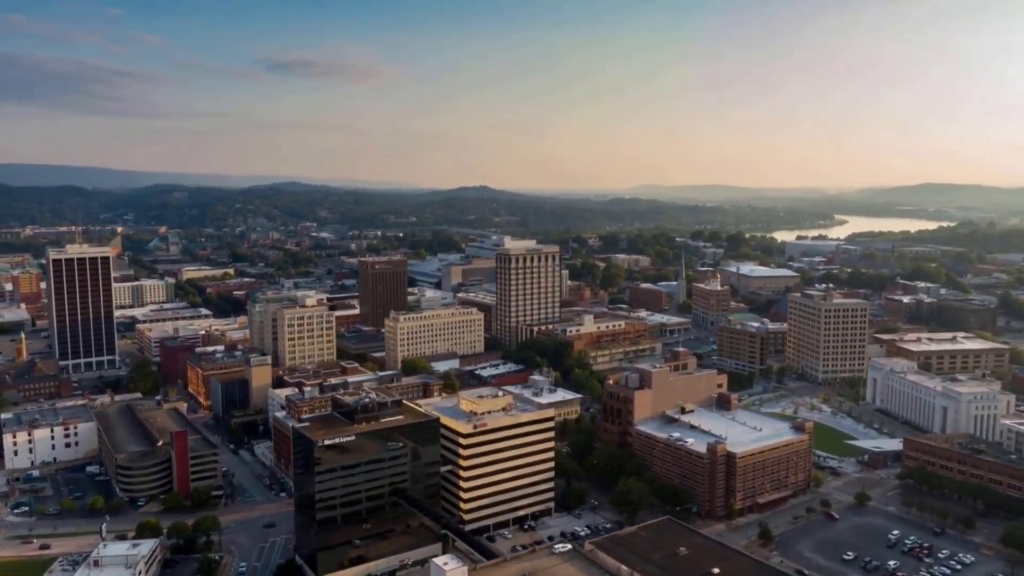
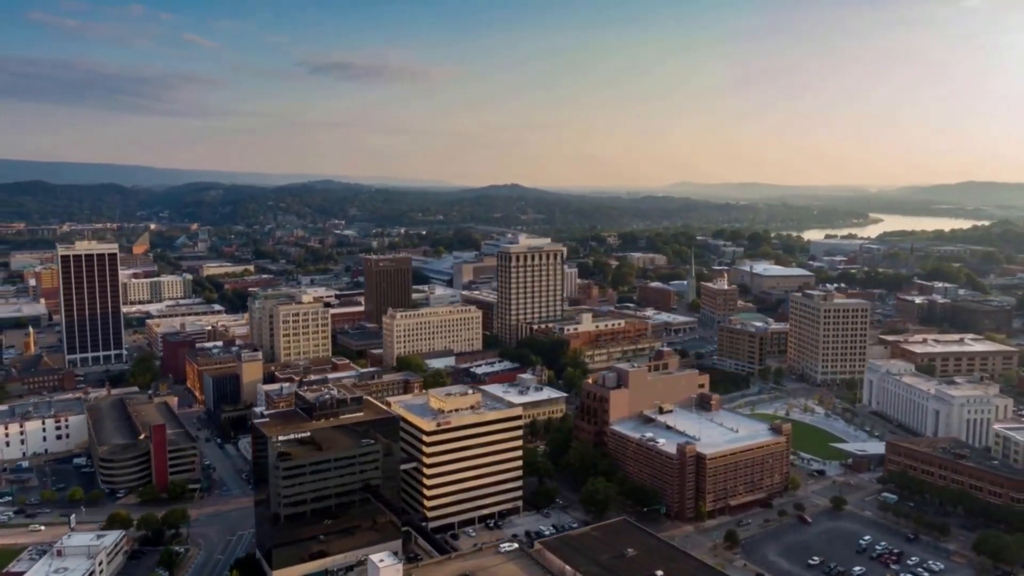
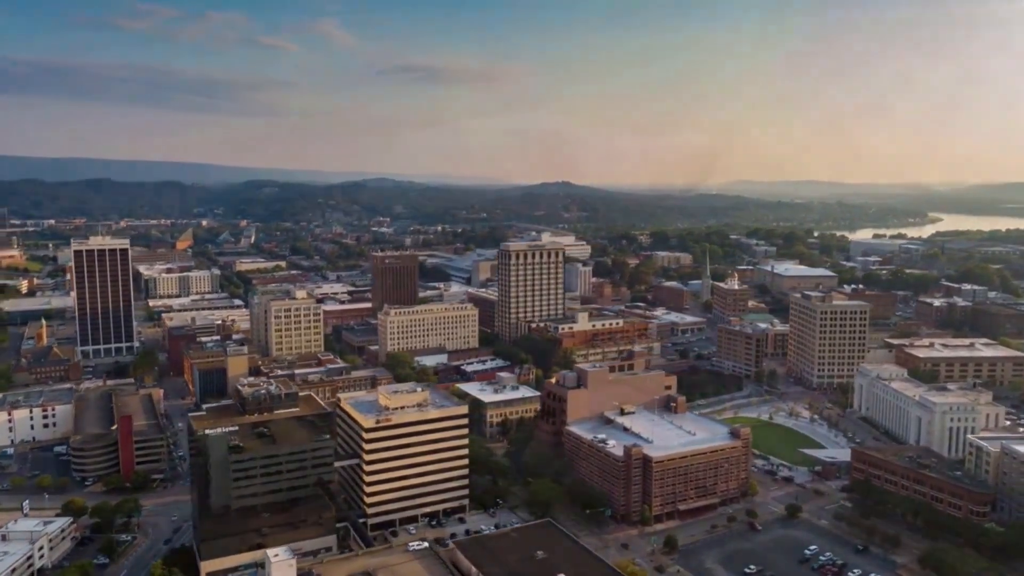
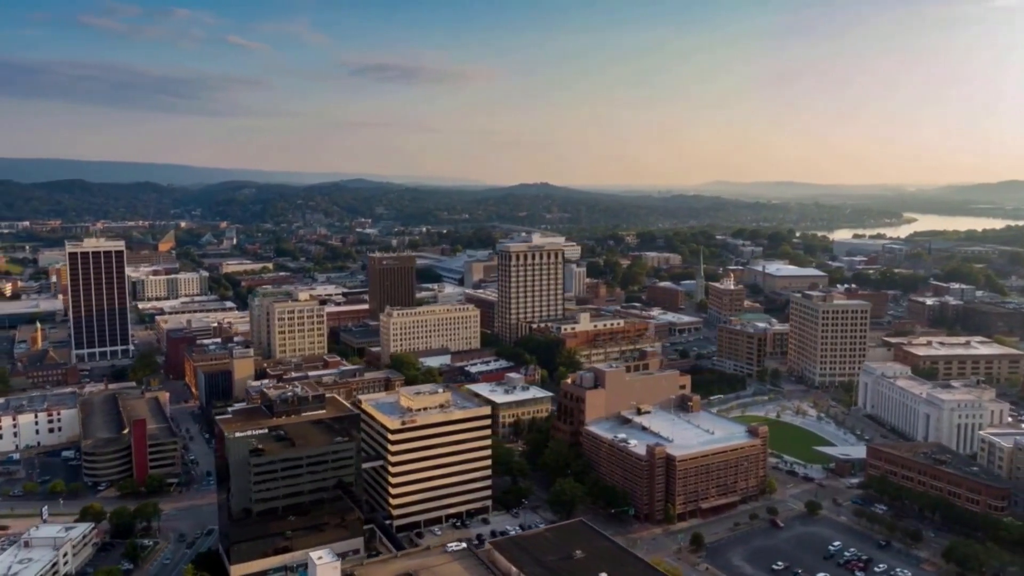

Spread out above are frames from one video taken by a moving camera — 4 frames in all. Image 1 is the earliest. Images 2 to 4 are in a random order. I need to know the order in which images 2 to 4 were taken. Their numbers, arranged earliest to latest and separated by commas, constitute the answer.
2, 4, 3
